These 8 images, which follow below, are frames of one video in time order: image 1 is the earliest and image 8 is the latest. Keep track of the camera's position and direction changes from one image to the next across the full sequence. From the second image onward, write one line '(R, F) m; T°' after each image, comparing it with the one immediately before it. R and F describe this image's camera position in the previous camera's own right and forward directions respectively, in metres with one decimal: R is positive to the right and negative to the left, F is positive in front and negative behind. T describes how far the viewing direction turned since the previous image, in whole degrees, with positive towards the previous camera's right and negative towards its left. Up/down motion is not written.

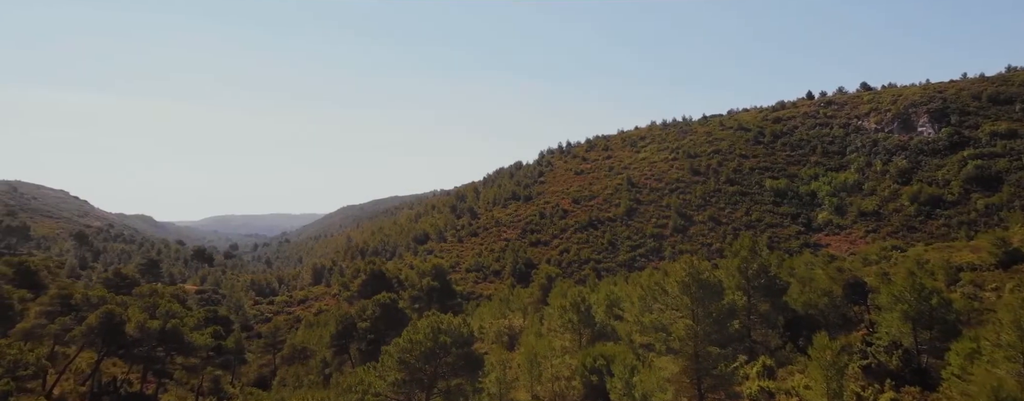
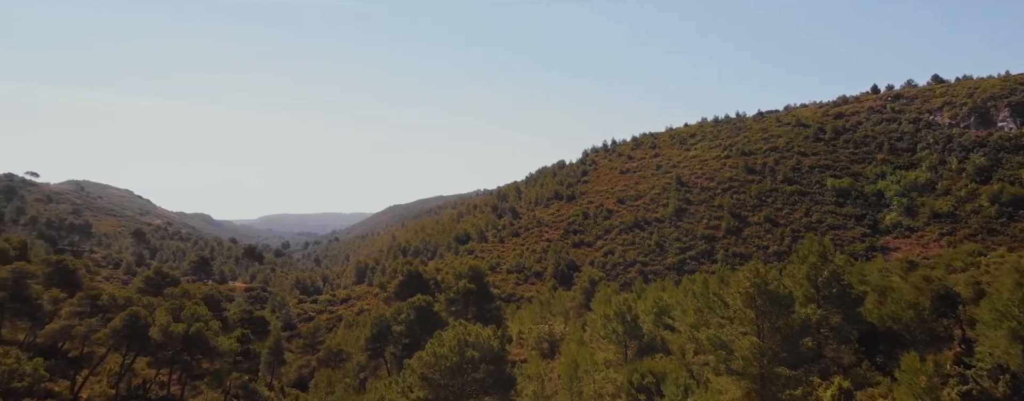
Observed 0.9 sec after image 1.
(+0.4, +3.5) m; -4°
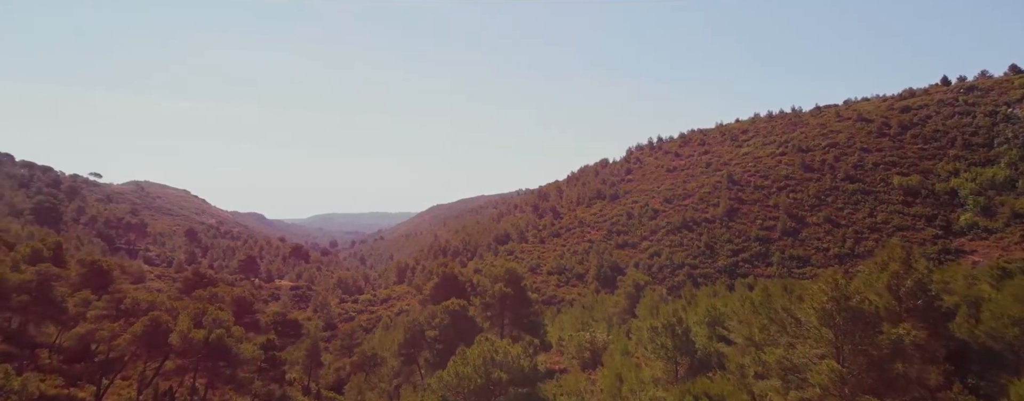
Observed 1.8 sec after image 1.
(+0.4, +3.4) m; -4°
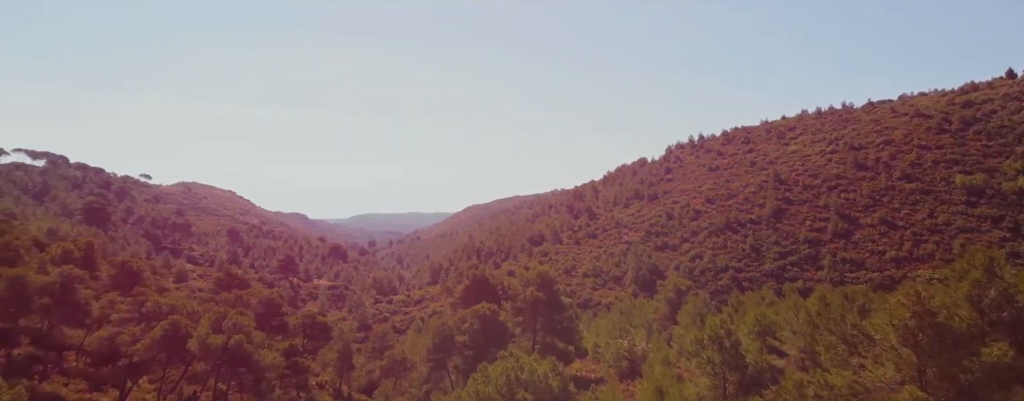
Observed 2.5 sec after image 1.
(+0.3, +2.6) m; -3°
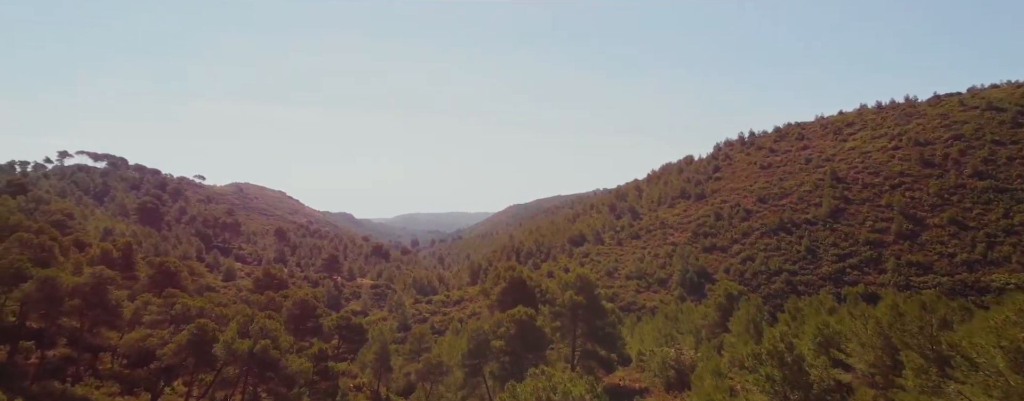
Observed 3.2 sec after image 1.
(+0.4, +2.4) m; -4°
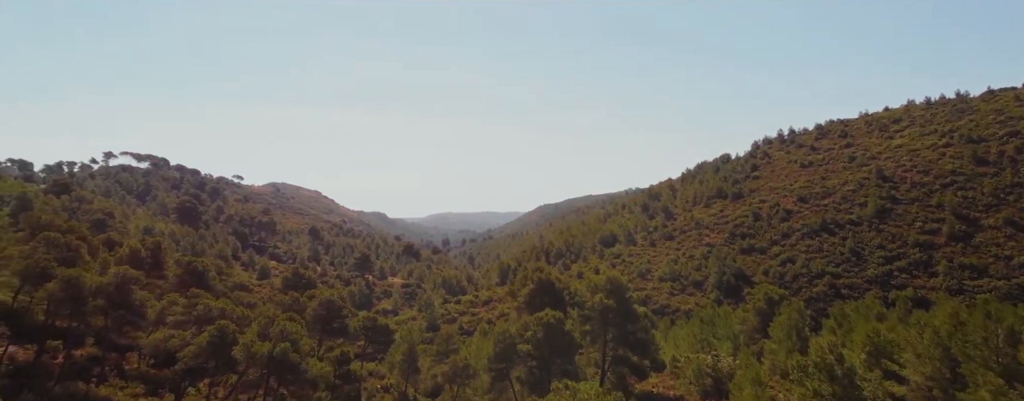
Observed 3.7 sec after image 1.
(+0.3, +1.6) m; -3°
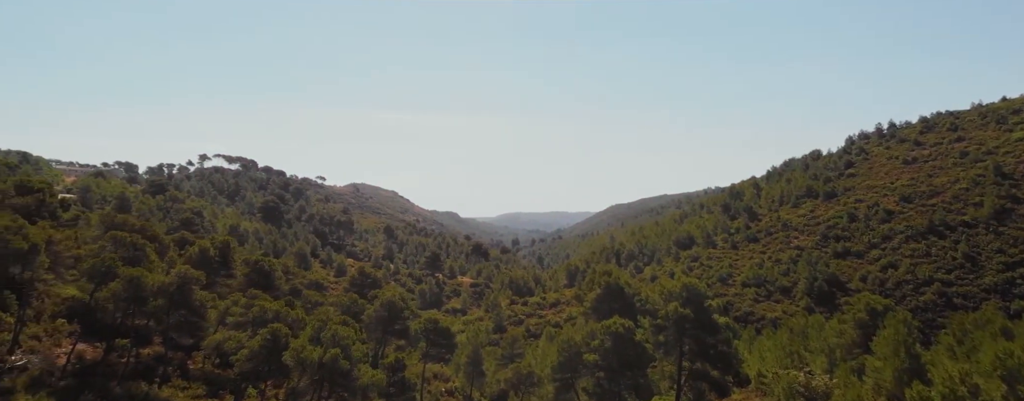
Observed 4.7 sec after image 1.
(+0.6, +3.0) m; -7°
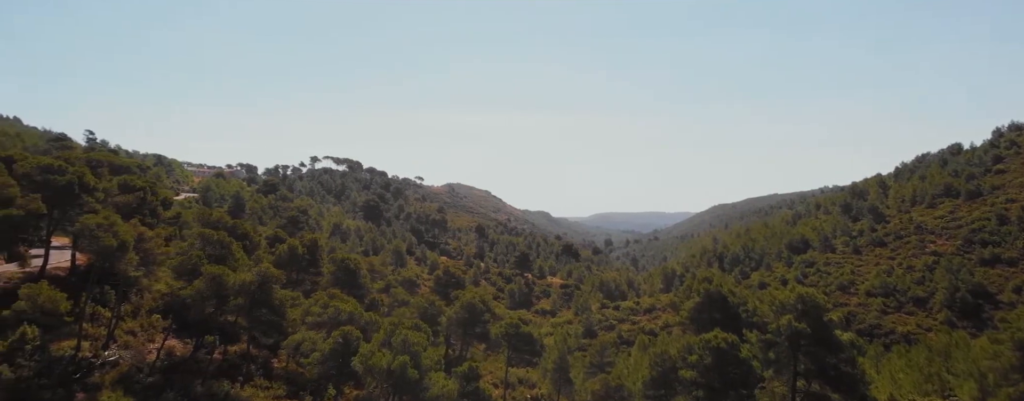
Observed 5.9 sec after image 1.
(+0.7, +3.3) m; -9°
